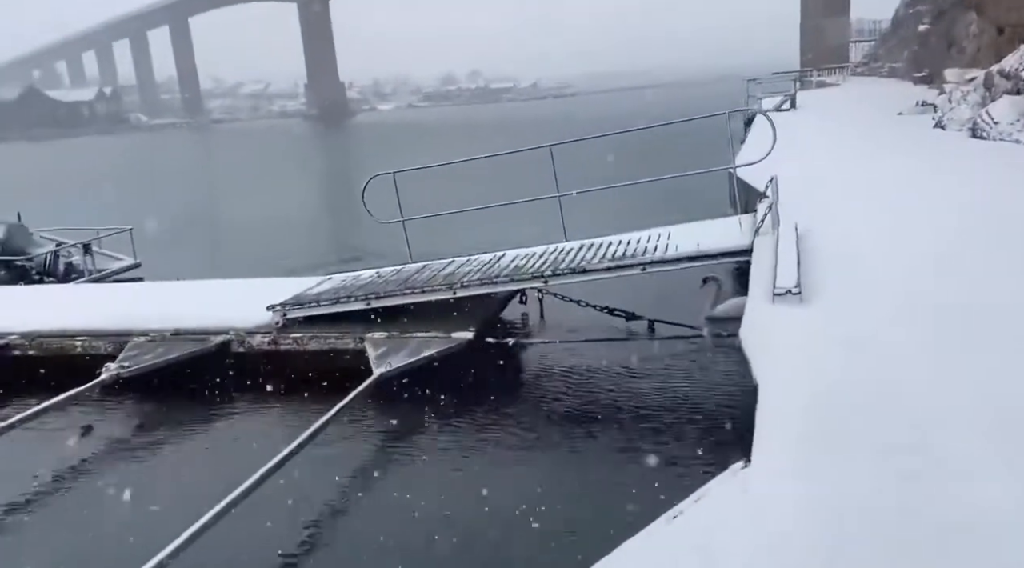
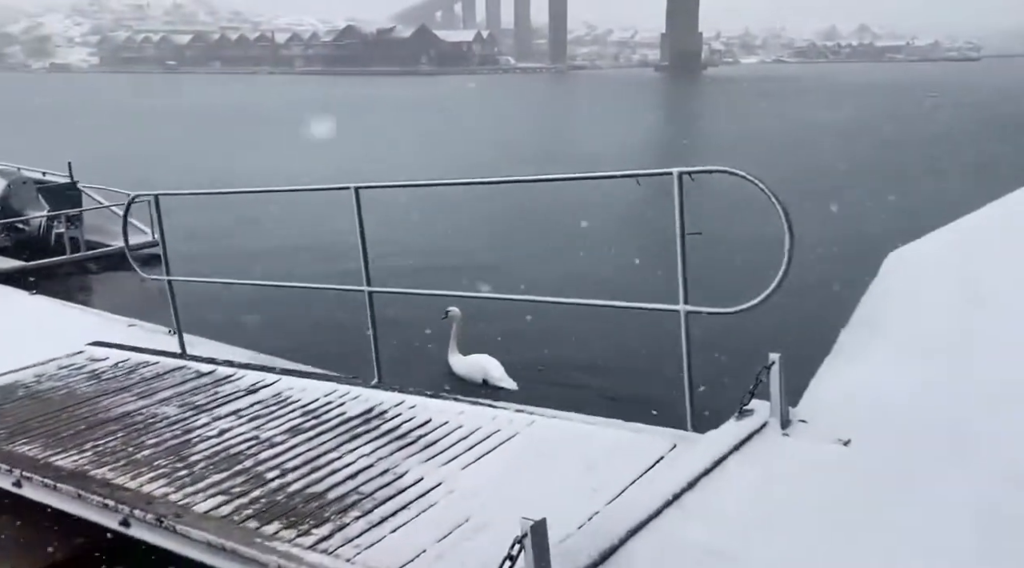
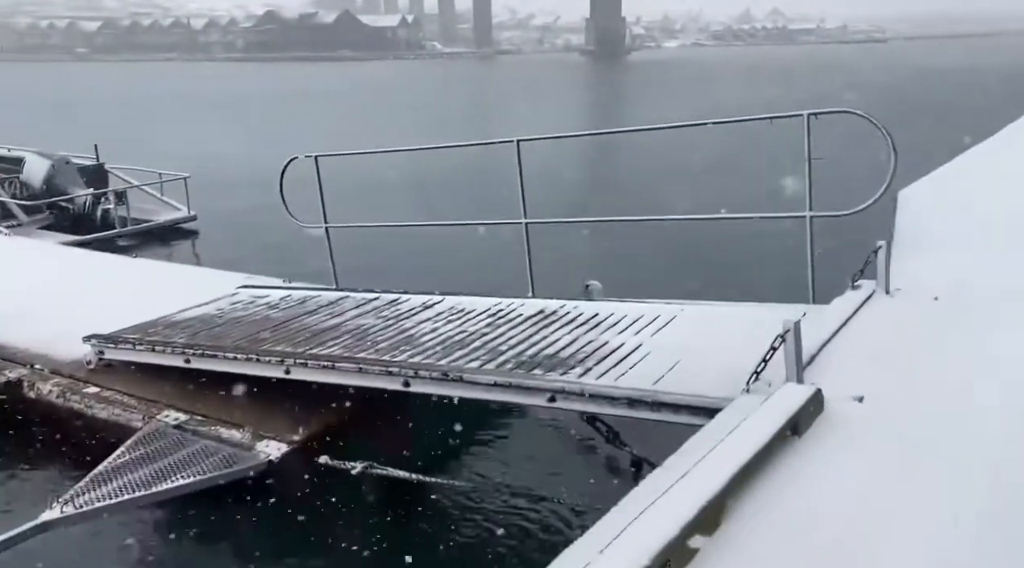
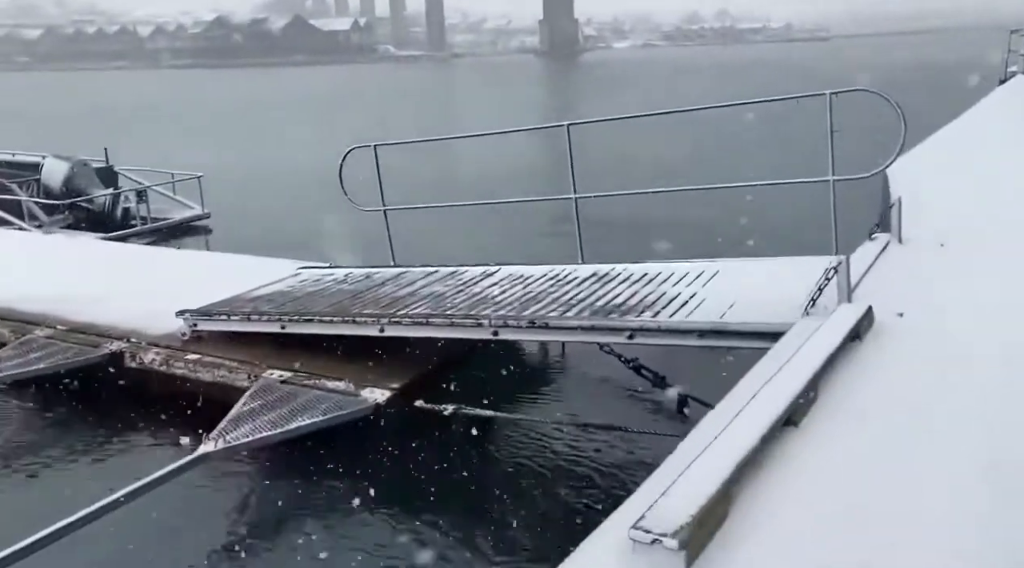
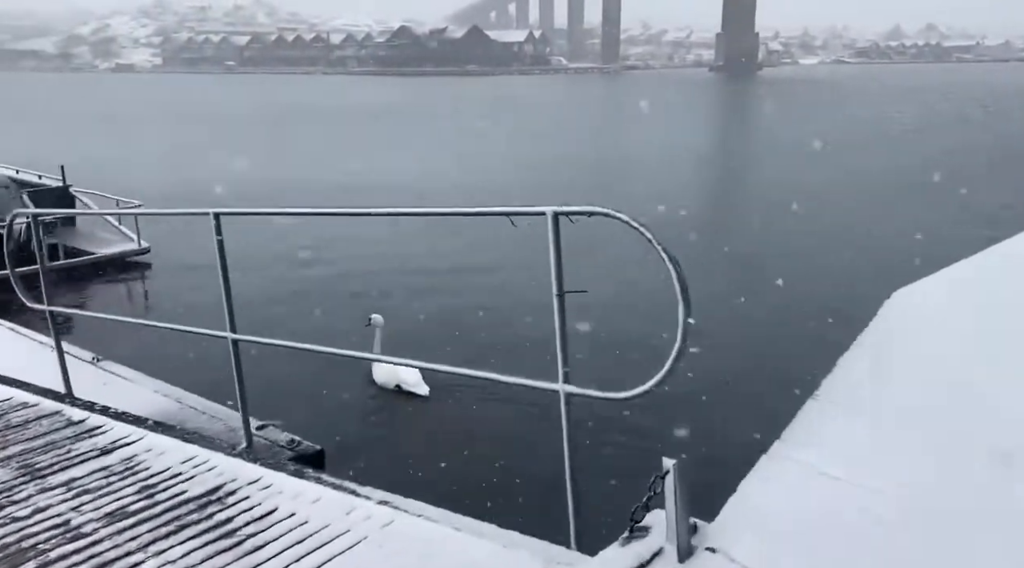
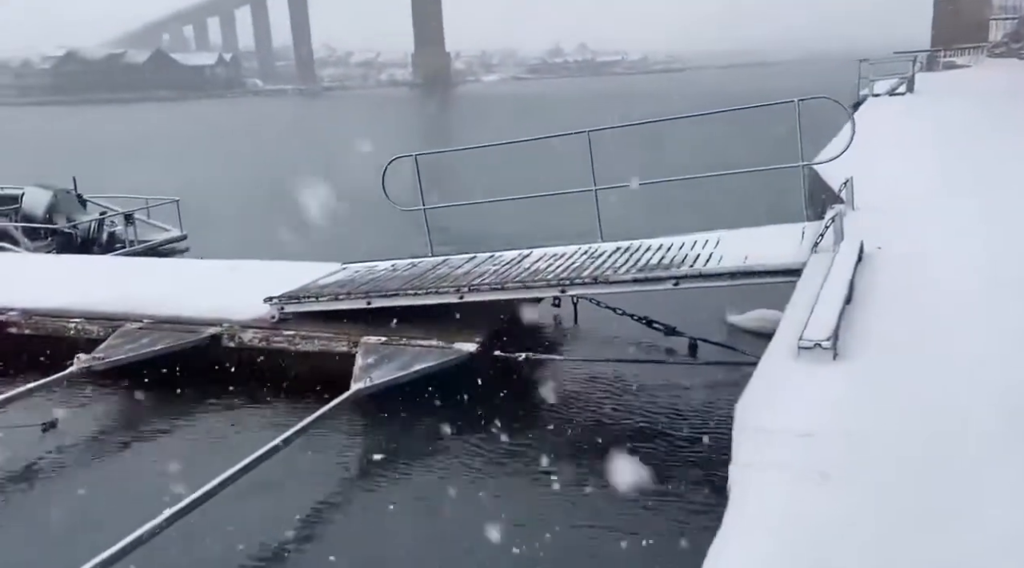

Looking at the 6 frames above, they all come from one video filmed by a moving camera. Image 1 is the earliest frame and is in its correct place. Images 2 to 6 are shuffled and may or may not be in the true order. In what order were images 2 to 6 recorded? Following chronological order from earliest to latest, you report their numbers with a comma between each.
6, 4, 3, 2, 5
